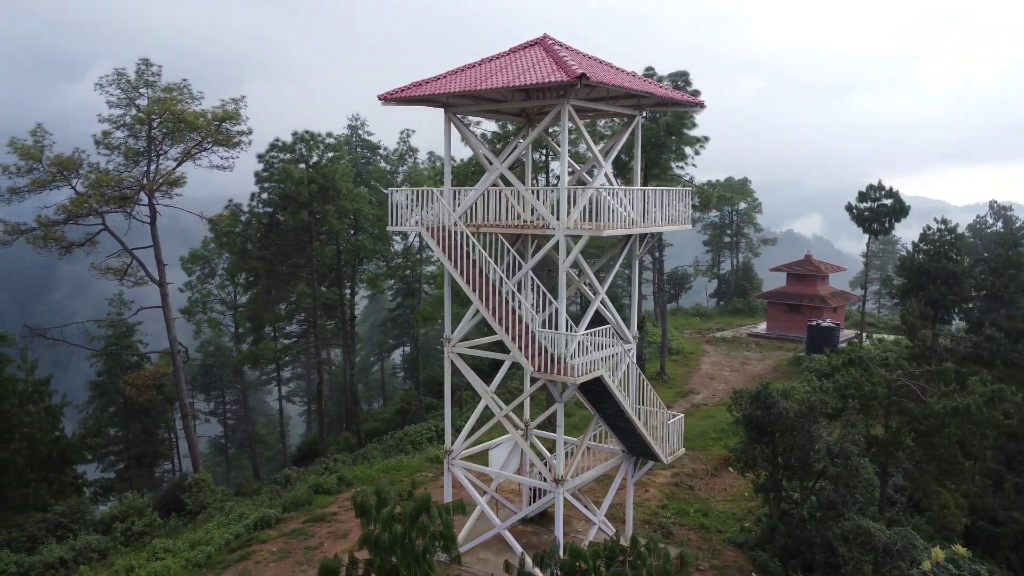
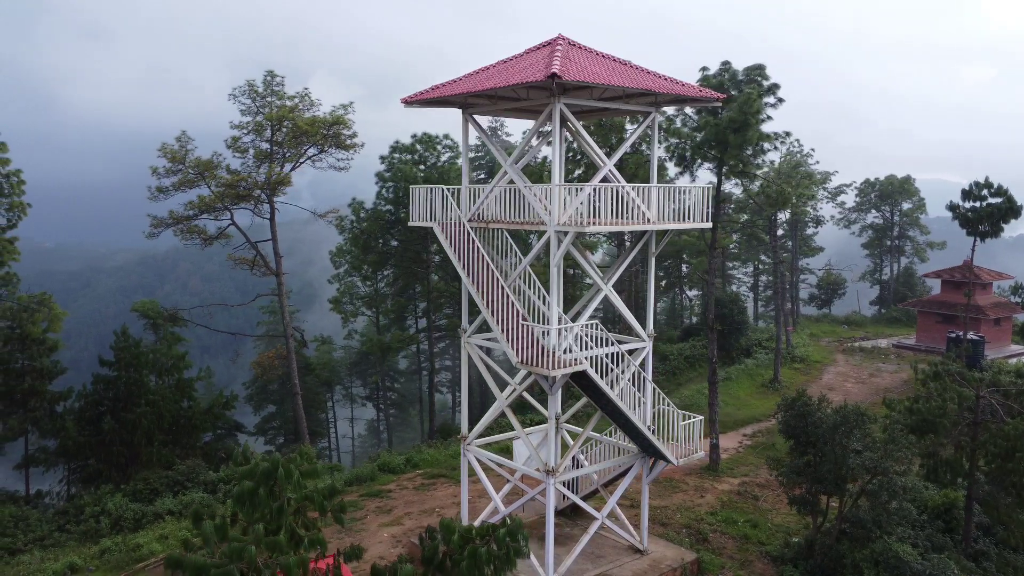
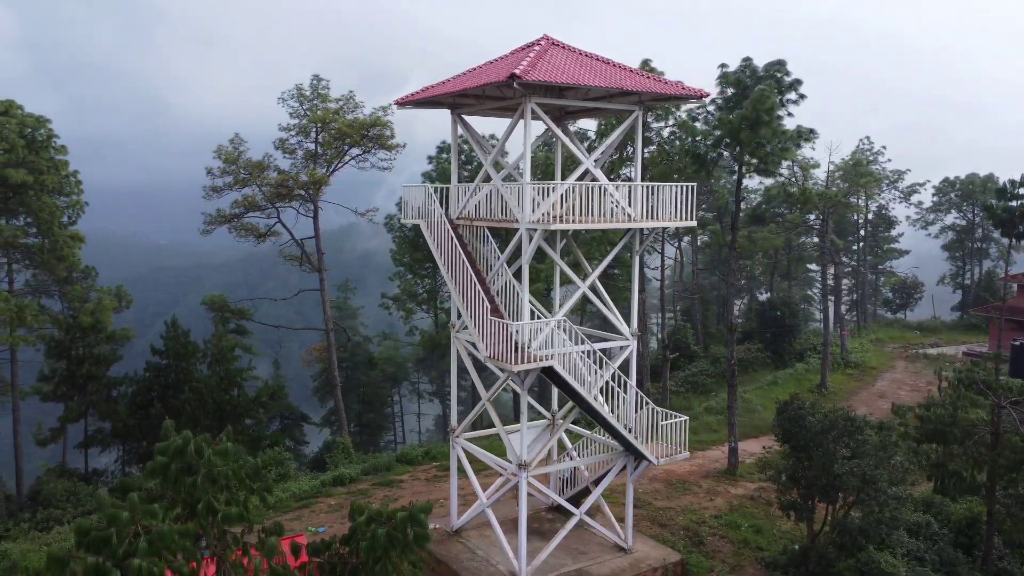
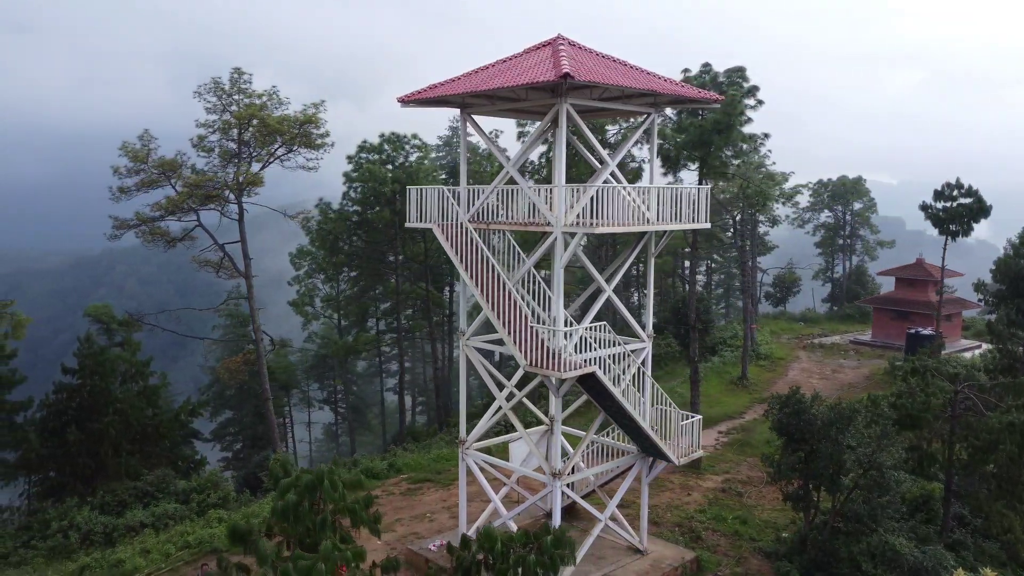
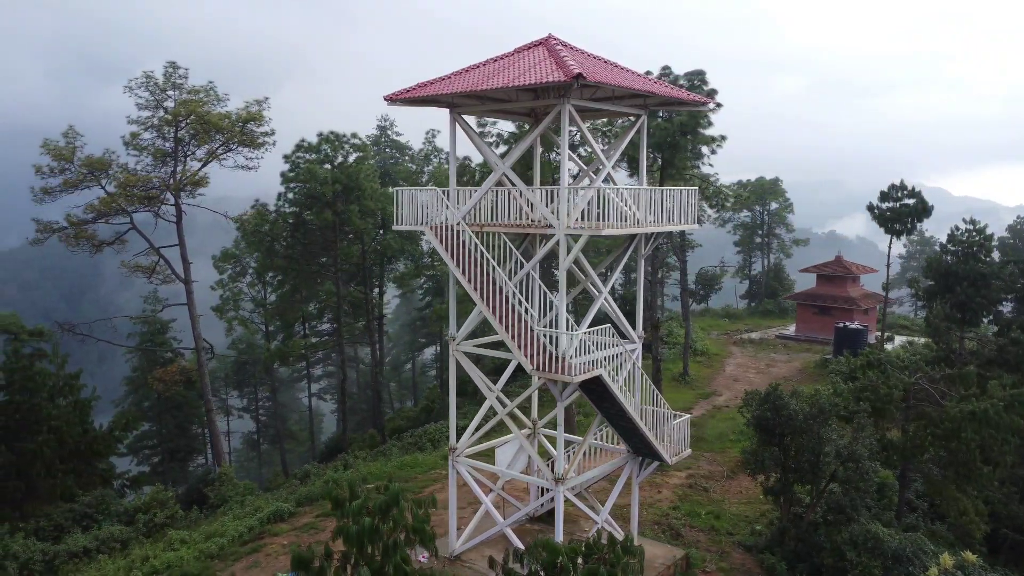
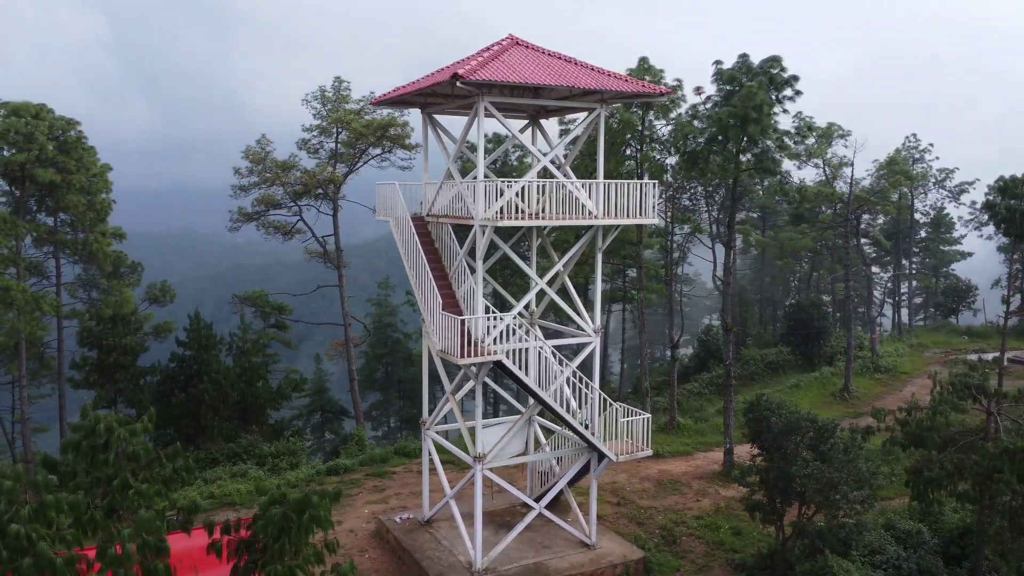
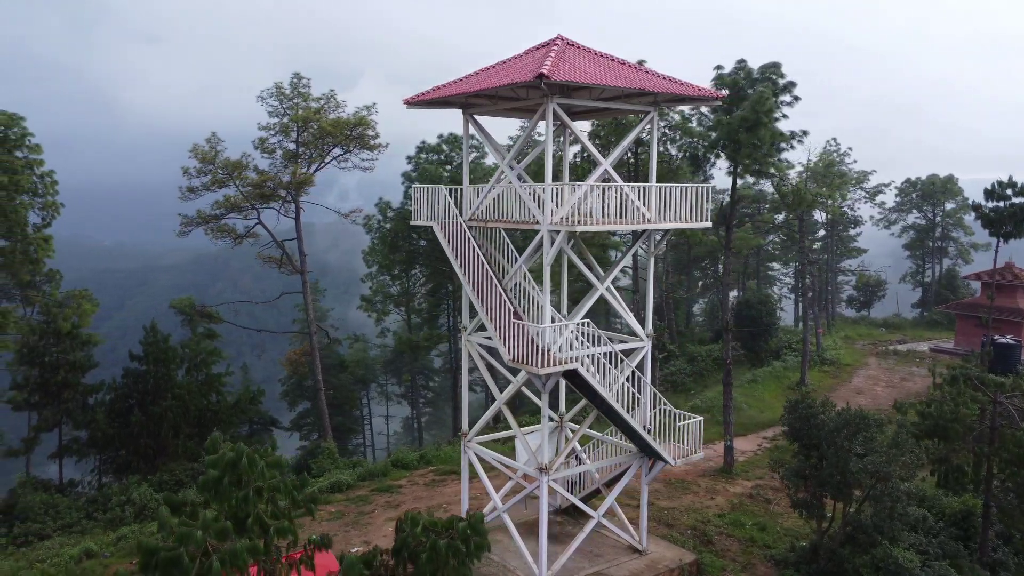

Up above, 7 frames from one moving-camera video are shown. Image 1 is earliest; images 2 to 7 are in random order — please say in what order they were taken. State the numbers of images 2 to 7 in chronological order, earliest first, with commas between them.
5, 4, 2, 7, 3, 6
